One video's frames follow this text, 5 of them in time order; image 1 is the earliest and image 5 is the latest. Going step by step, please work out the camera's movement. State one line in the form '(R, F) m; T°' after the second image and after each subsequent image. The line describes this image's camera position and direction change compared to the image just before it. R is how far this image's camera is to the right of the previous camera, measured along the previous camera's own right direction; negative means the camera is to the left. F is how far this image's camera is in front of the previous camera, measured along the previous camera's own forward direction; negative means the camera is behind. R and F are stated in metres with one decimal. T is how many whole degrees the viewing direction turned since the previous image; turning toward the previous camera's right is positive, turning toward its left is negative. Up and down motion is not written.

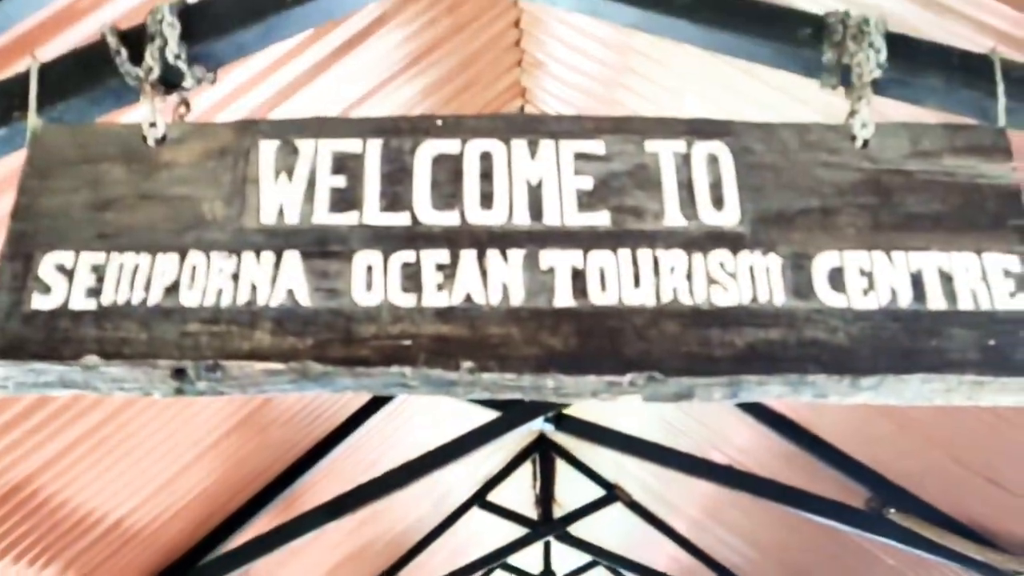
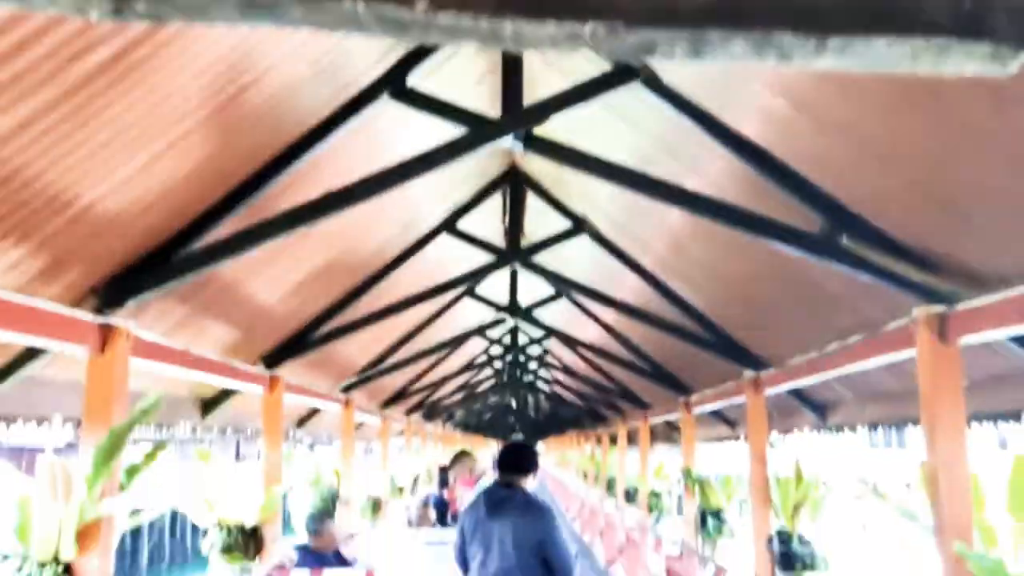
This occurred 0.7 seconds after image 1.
(0.0, 0.0) m; +2°
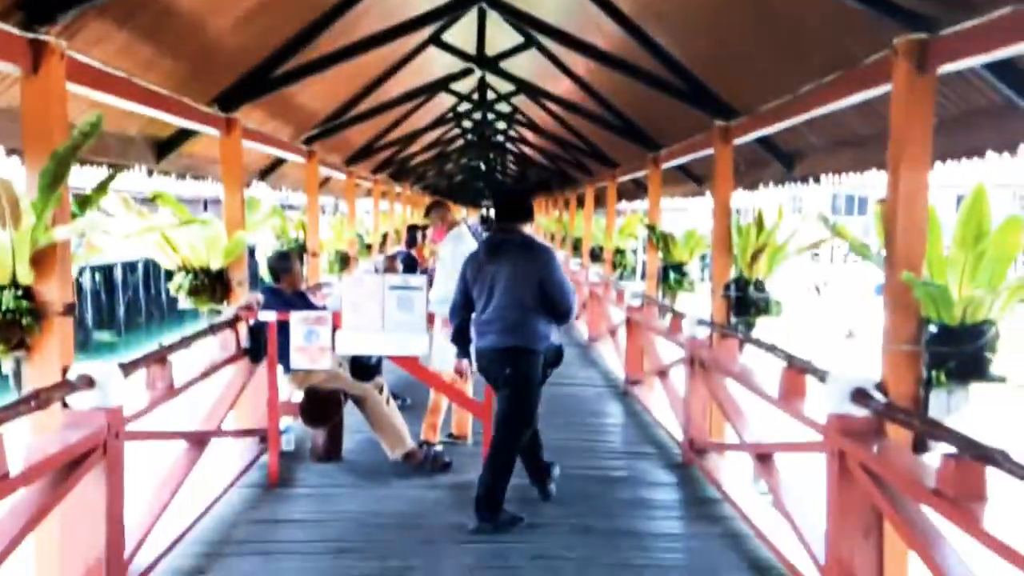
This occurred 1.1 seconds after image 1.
(0.0, +0.1) m; +2°
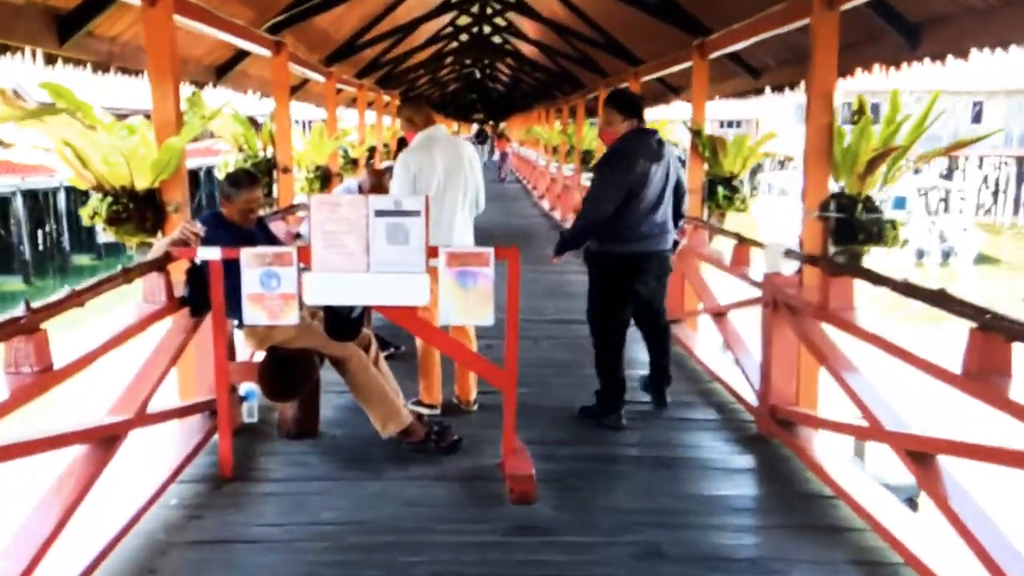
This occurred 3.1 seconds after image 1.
(-0.2, +1.4) m; 0°
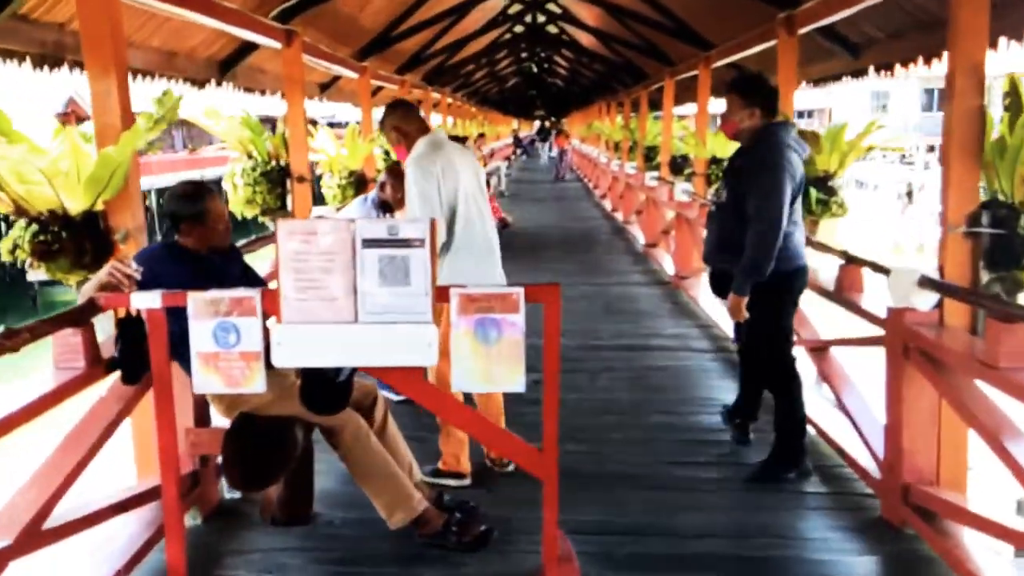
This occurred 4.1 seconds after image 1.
(+0.1, +1.0) m; -4°
